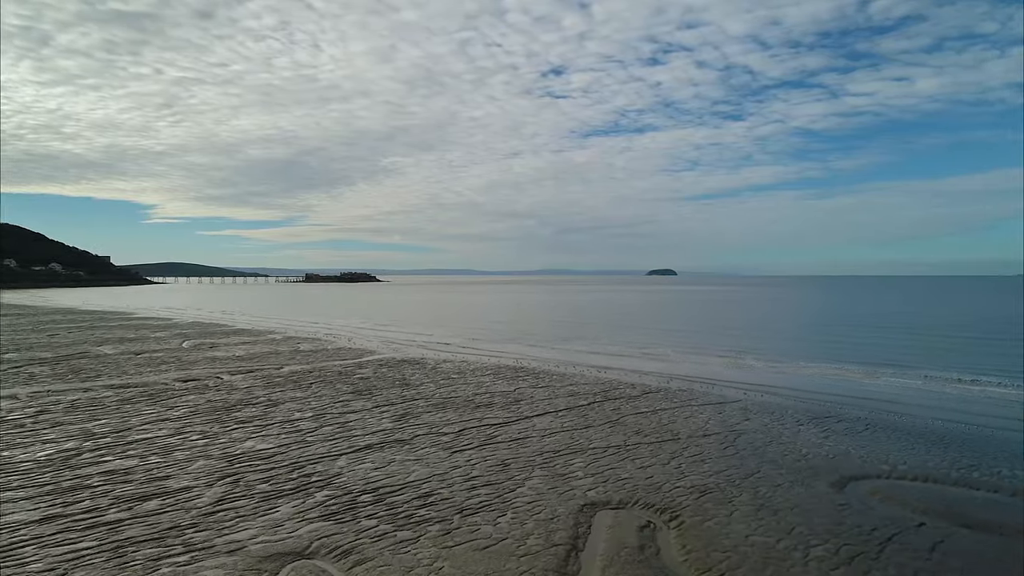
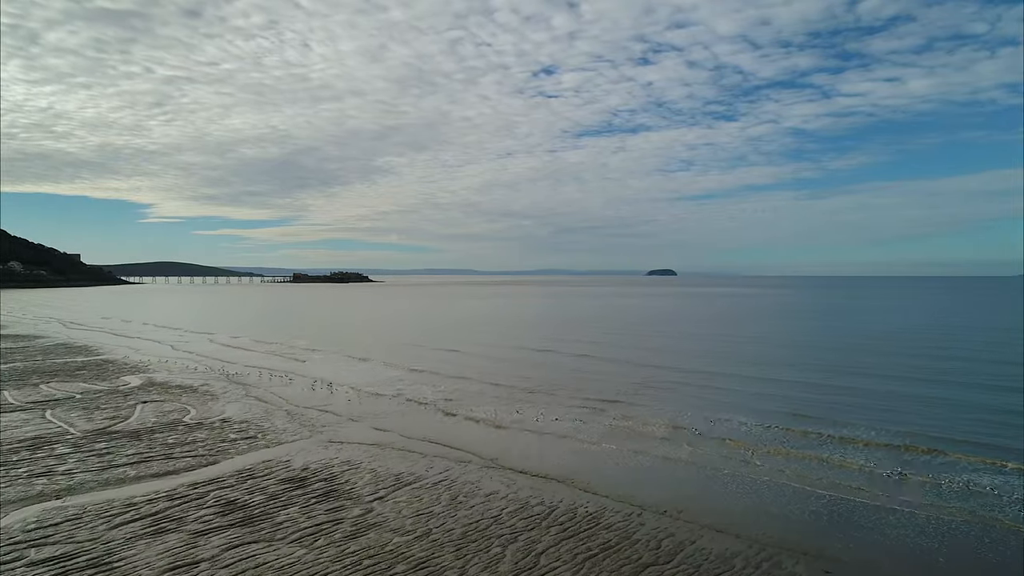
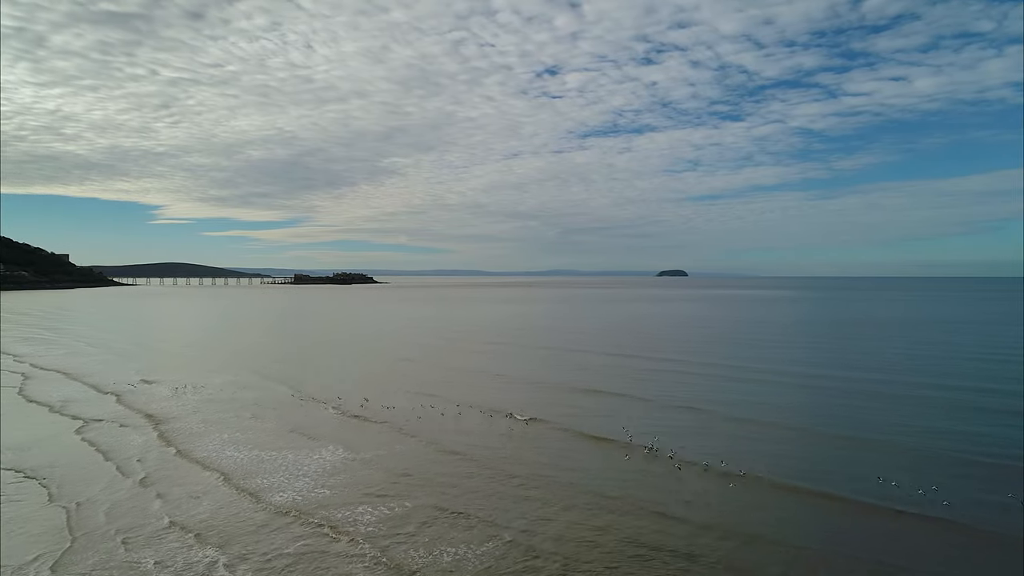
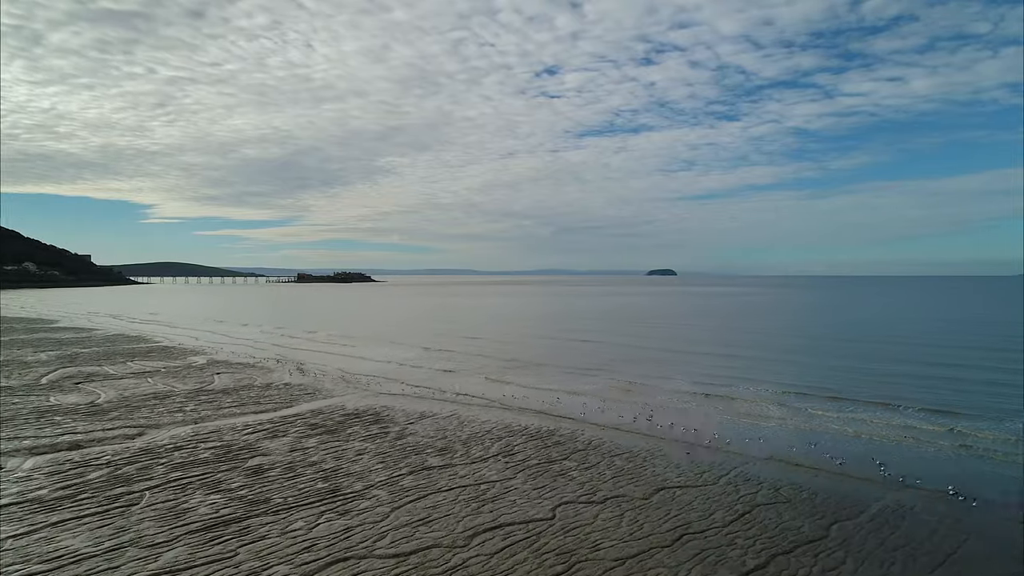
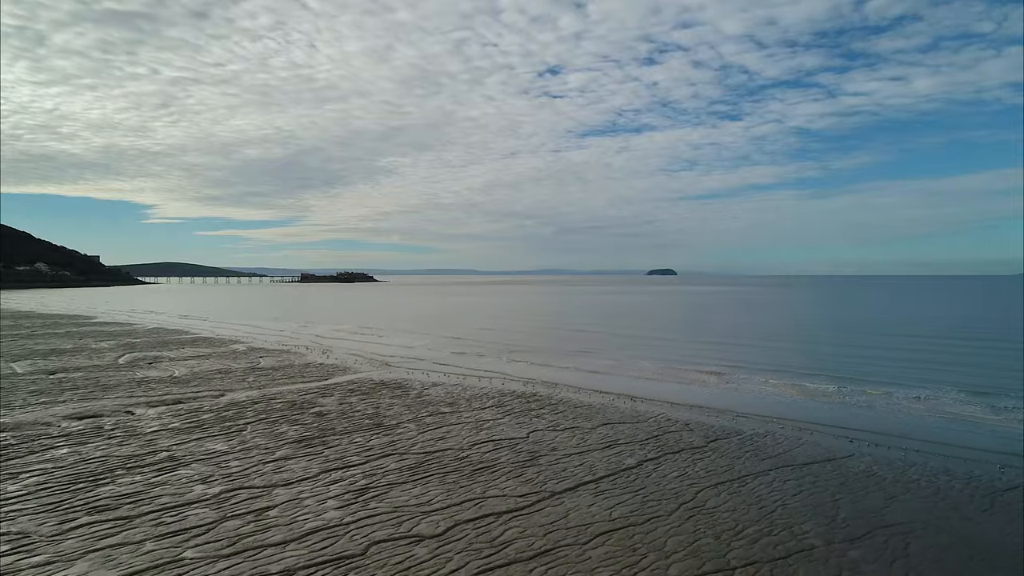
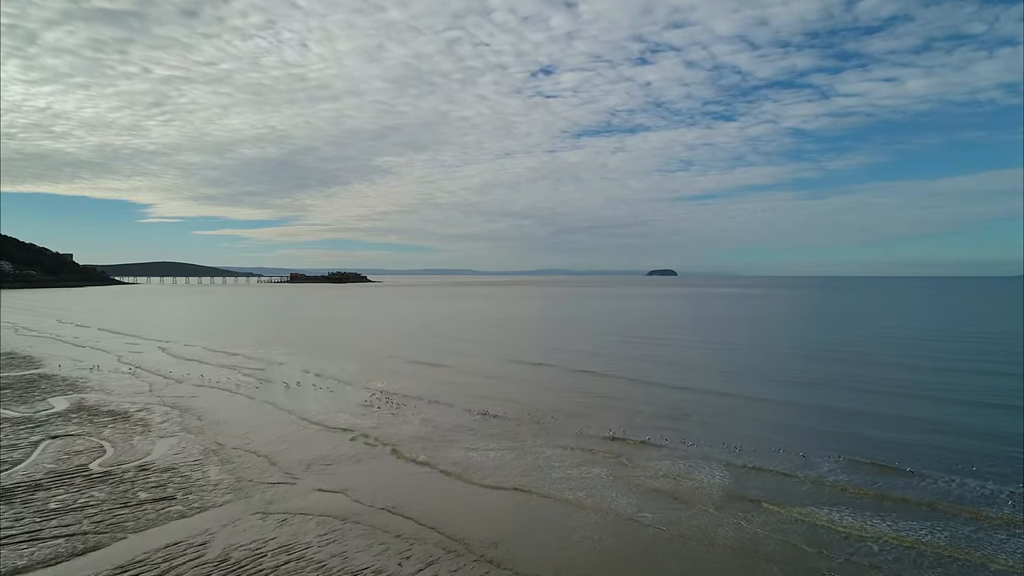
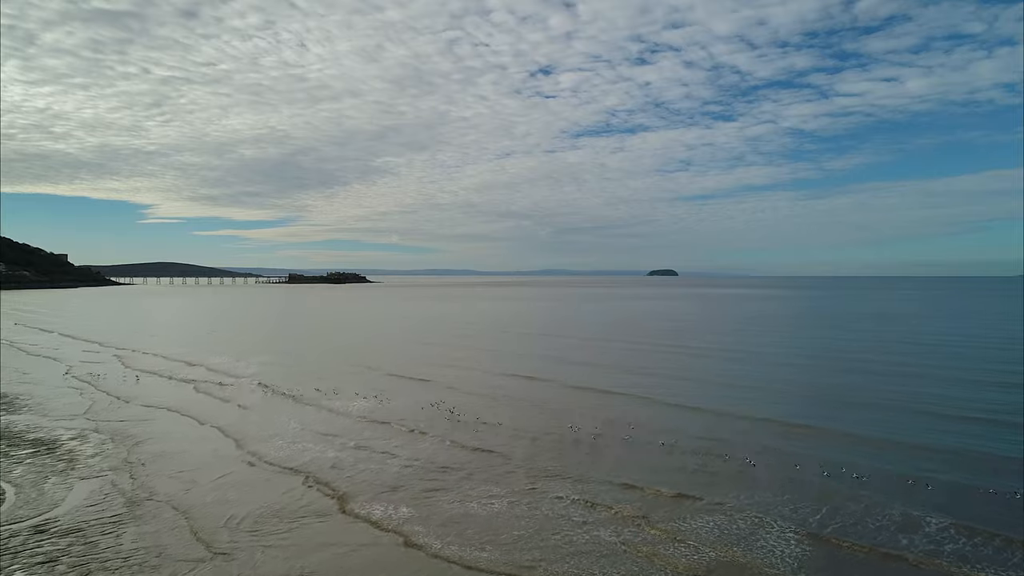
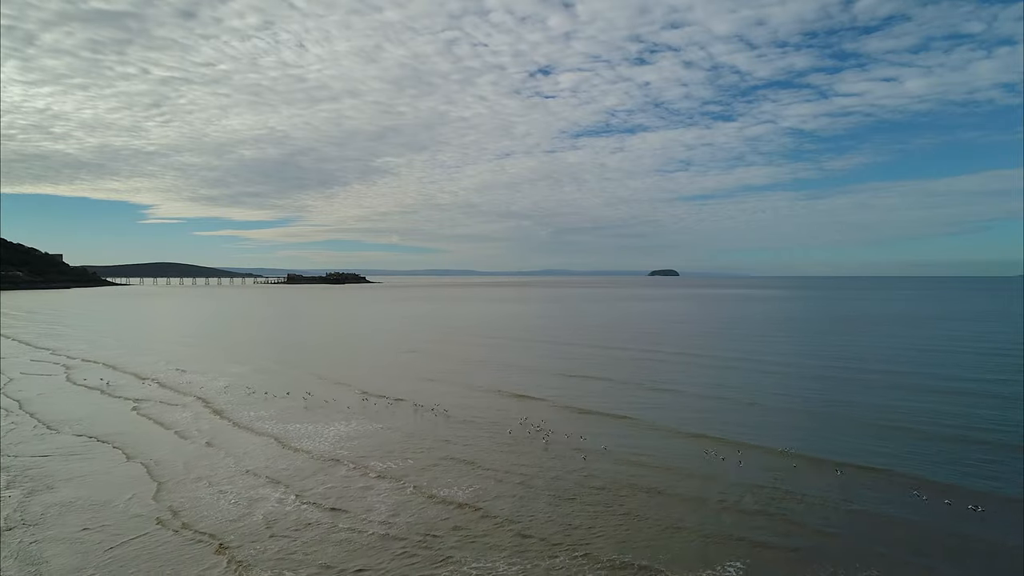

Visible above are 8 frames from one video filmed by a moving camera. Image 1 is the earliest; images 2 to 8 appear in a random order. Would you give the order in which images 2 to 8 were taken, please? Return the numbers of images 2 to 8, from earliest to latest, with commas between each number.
5, 4, 2, 6, 7, 8, 3
